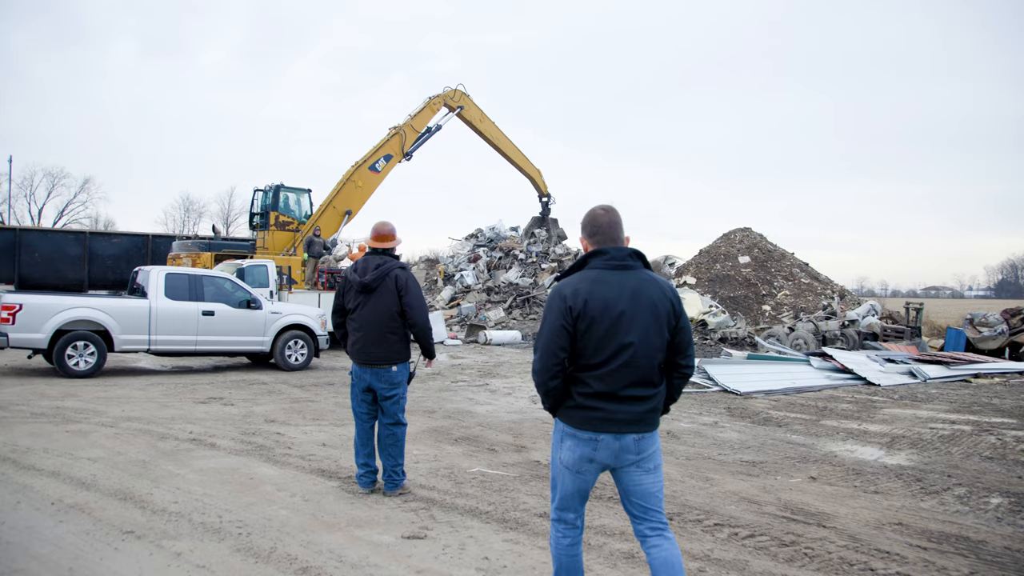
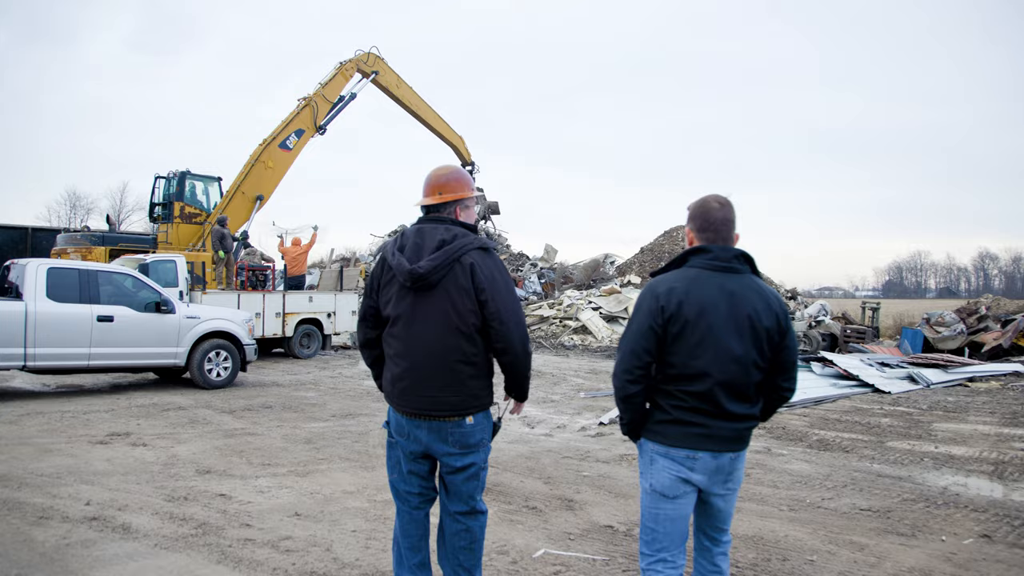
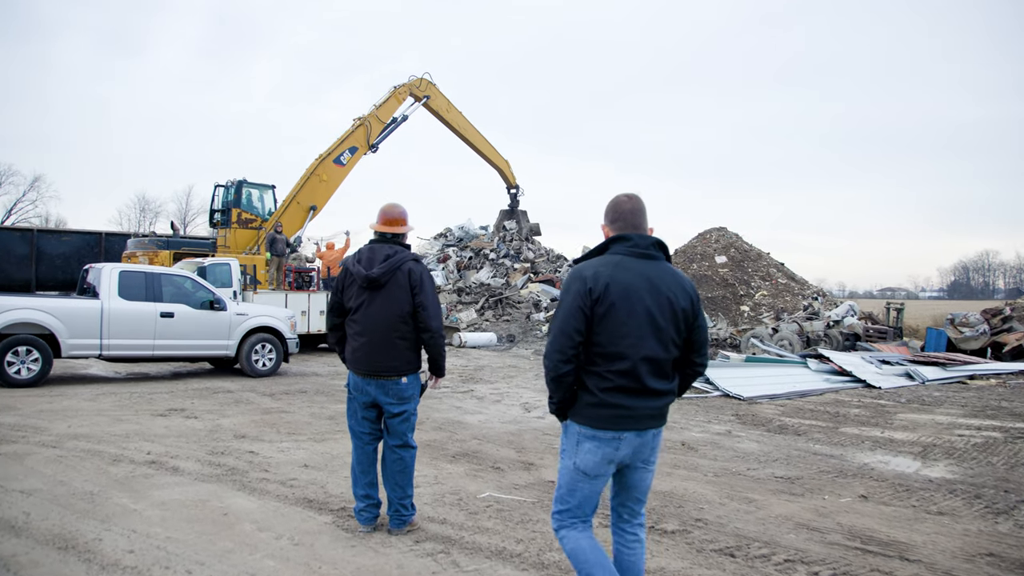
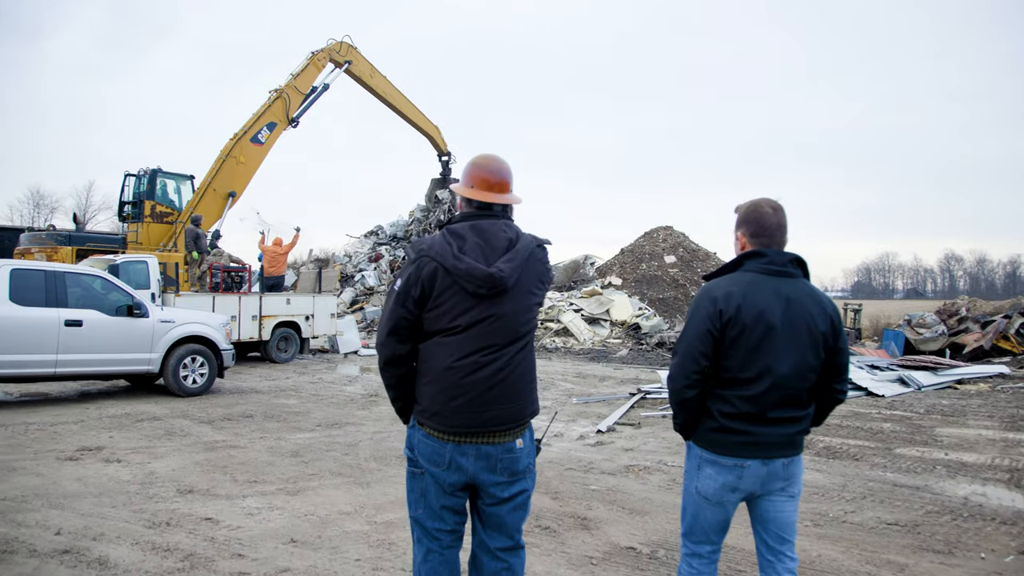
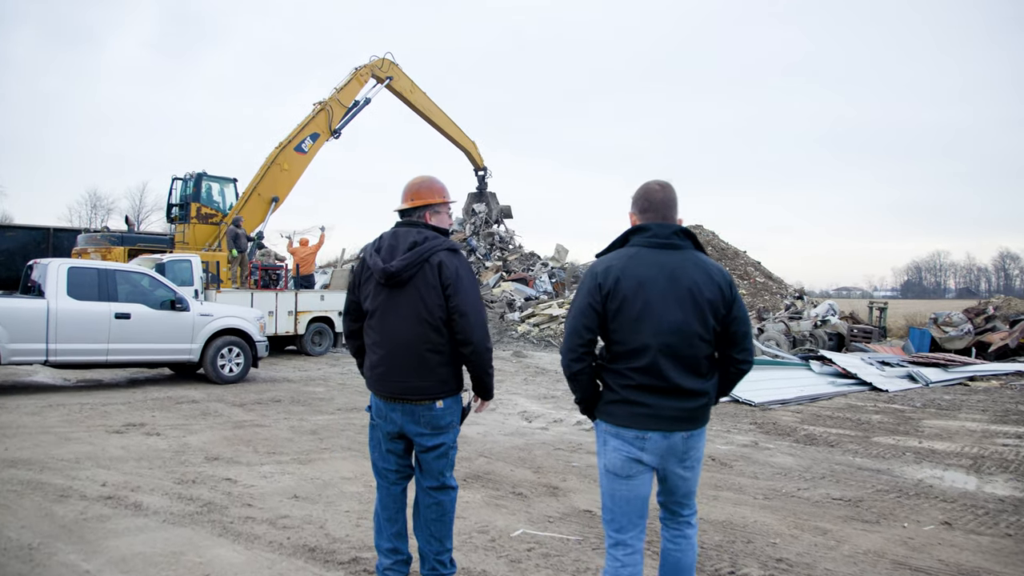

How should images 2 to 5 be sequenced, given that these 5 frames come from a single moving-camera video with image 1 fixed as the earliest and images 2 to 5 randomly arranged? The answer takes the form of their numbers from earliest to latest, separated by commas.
3, 5, 2, 4
